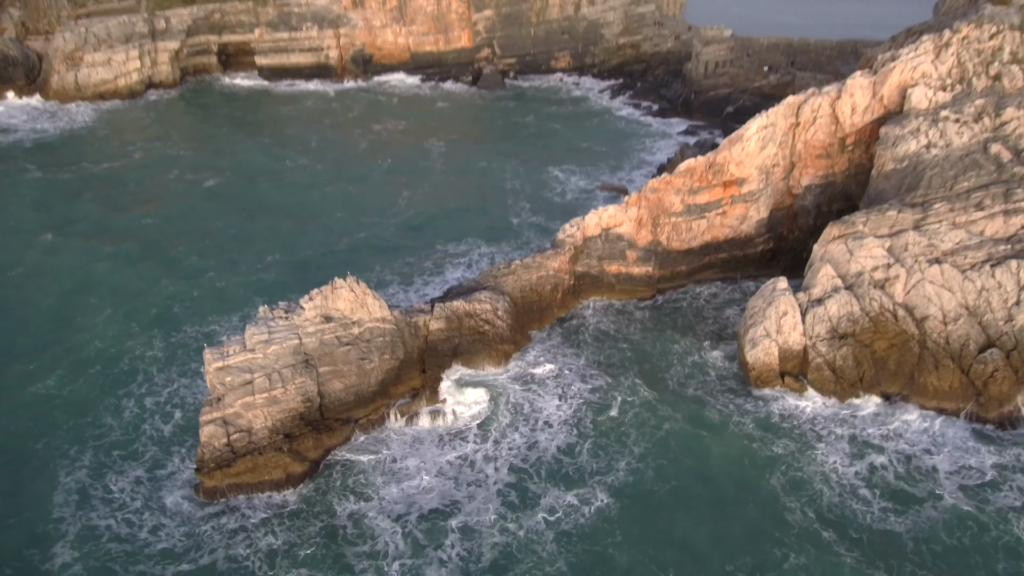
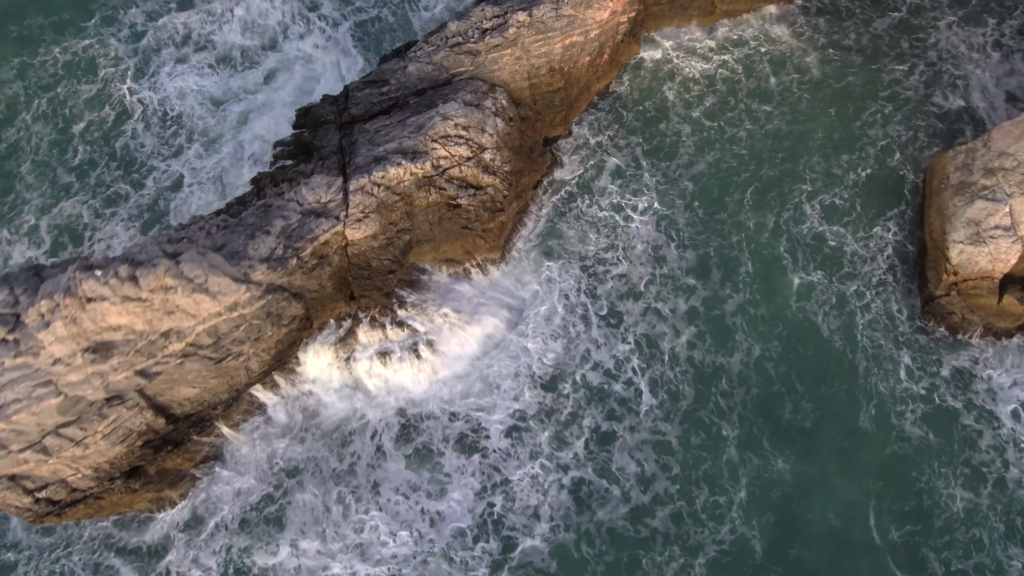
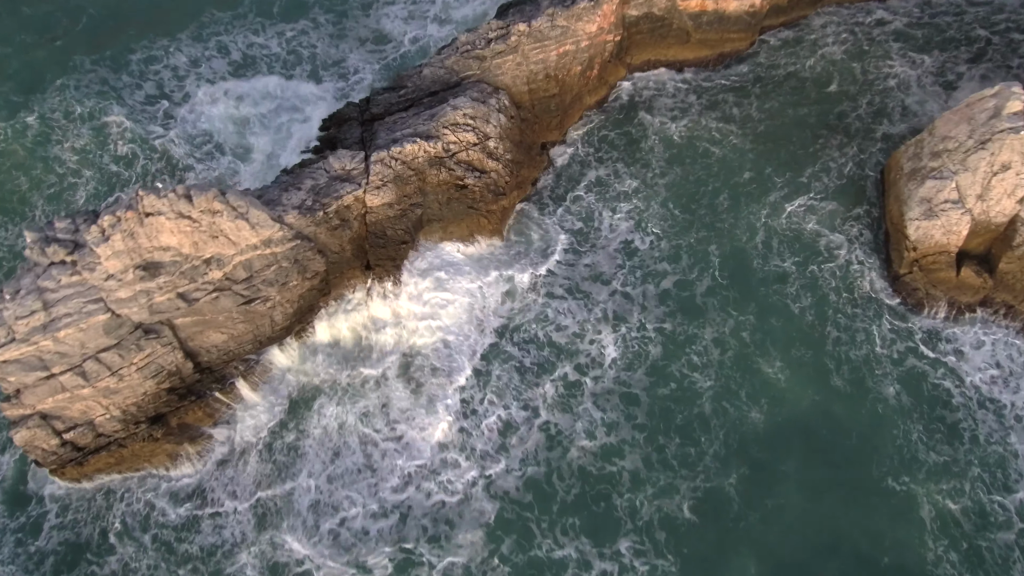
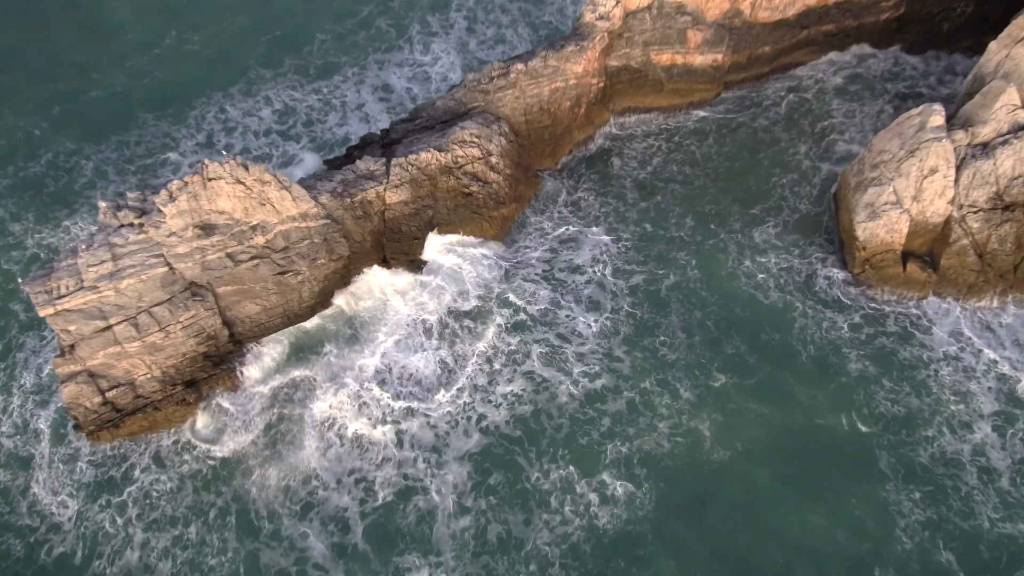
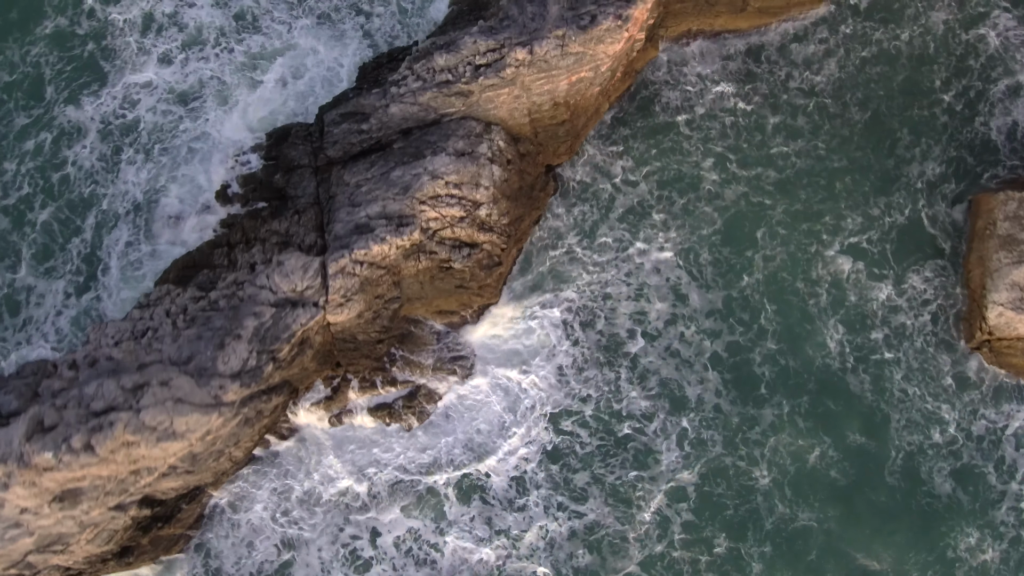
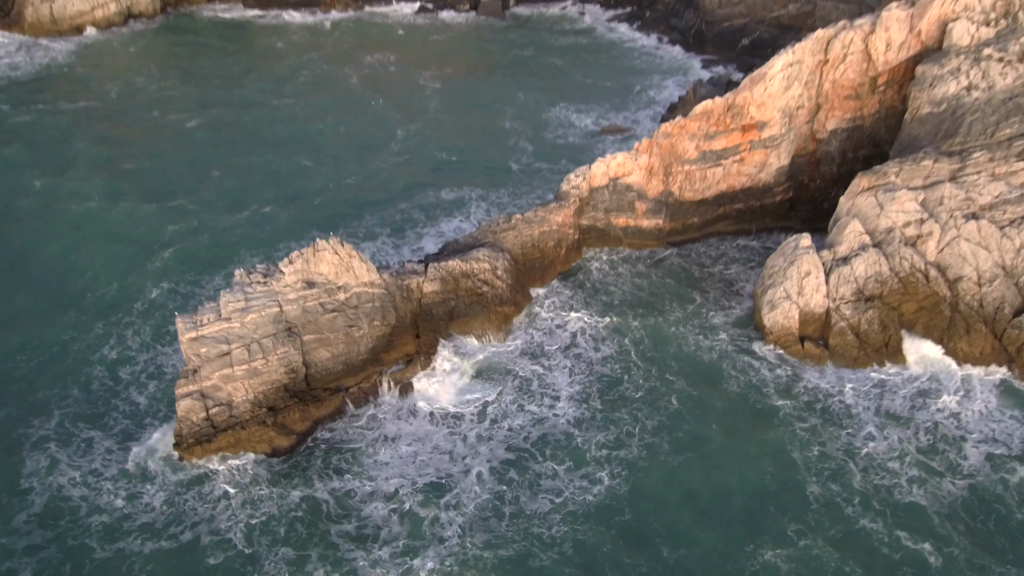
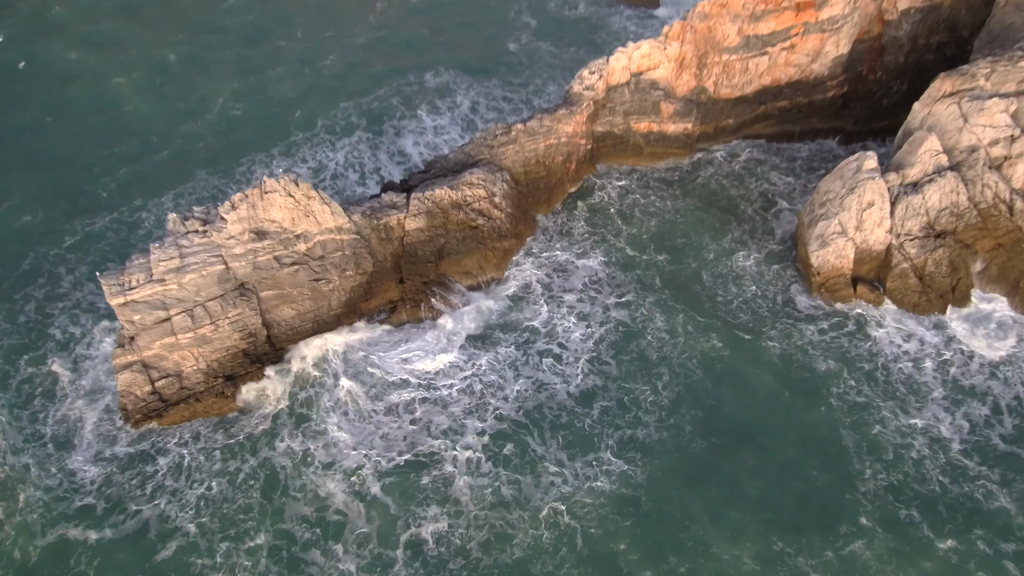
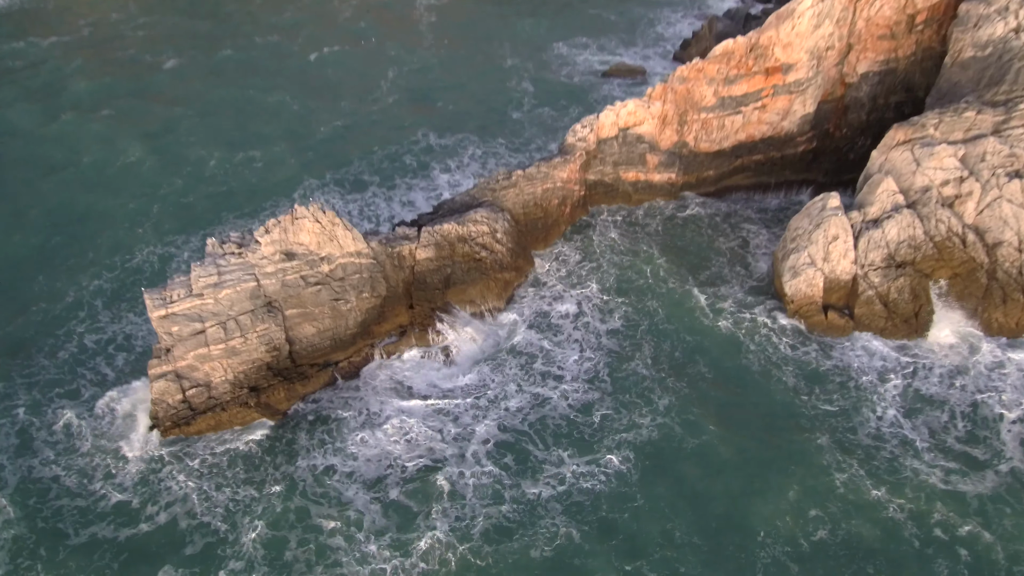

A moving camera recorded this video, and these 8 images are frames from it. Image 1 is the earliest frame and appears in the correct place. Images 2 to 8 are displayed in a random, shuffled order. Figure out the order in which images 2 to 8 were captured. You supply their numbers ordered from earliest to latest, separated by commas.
6, 8, 7, 4, 3, 2, 5
